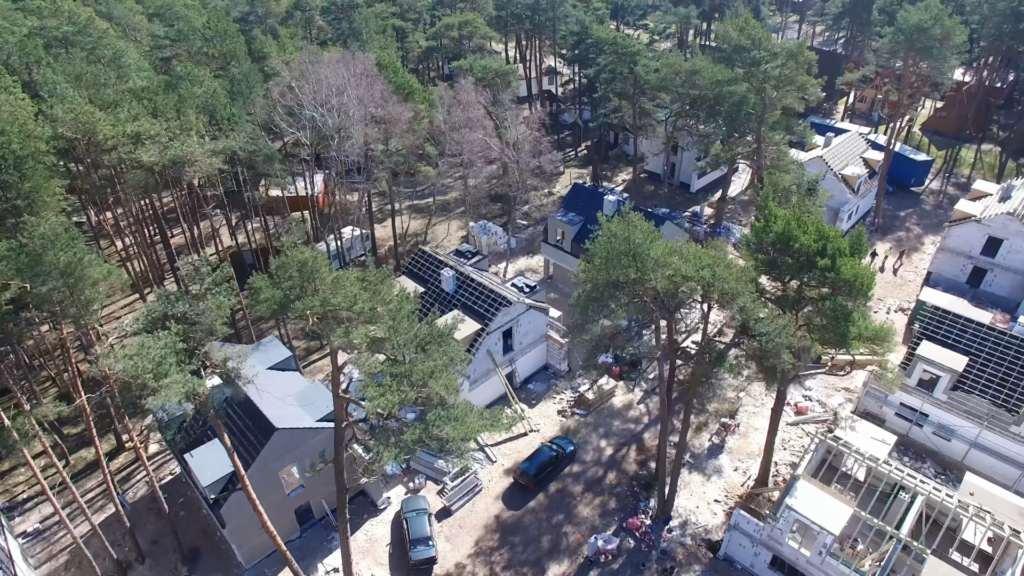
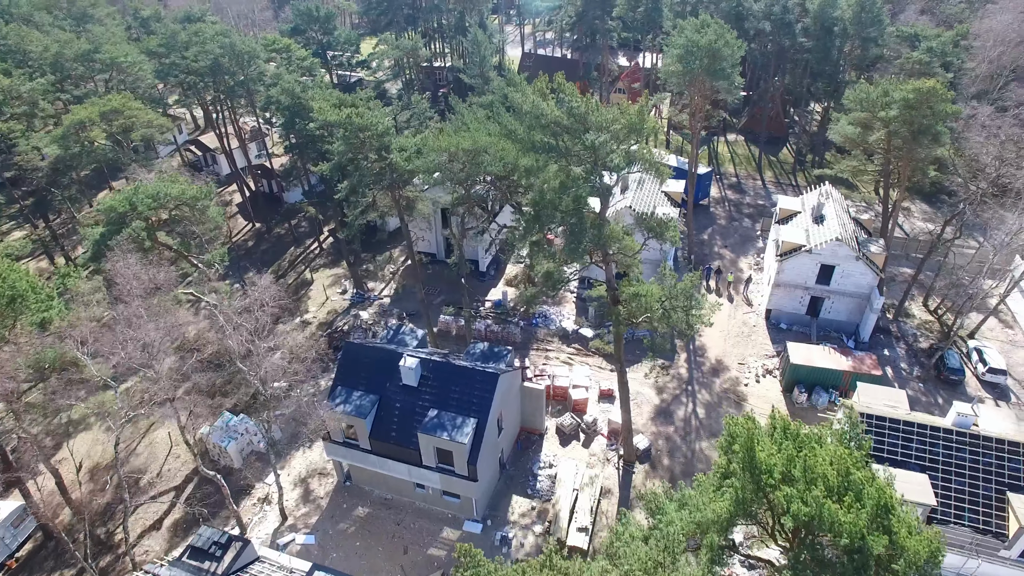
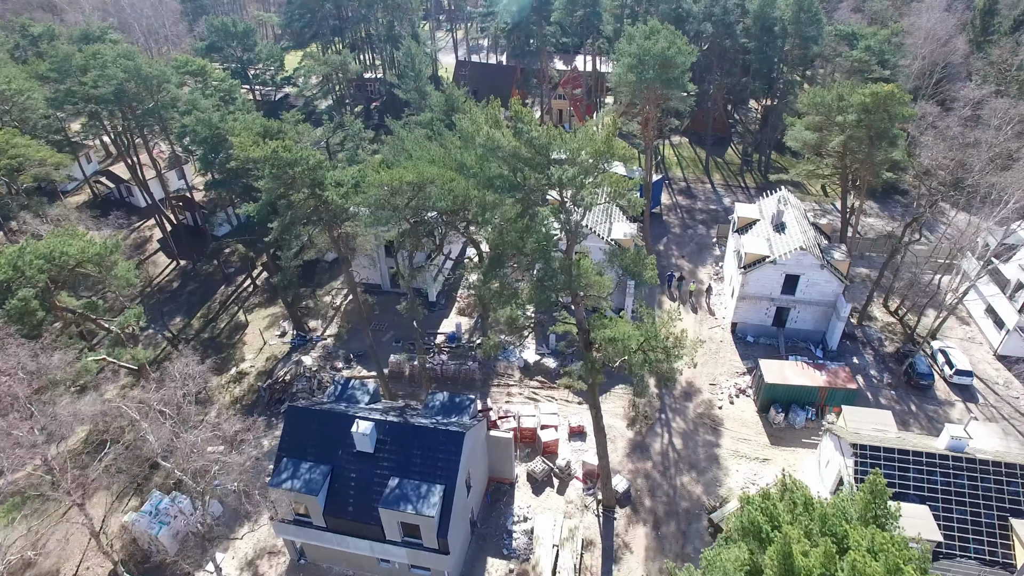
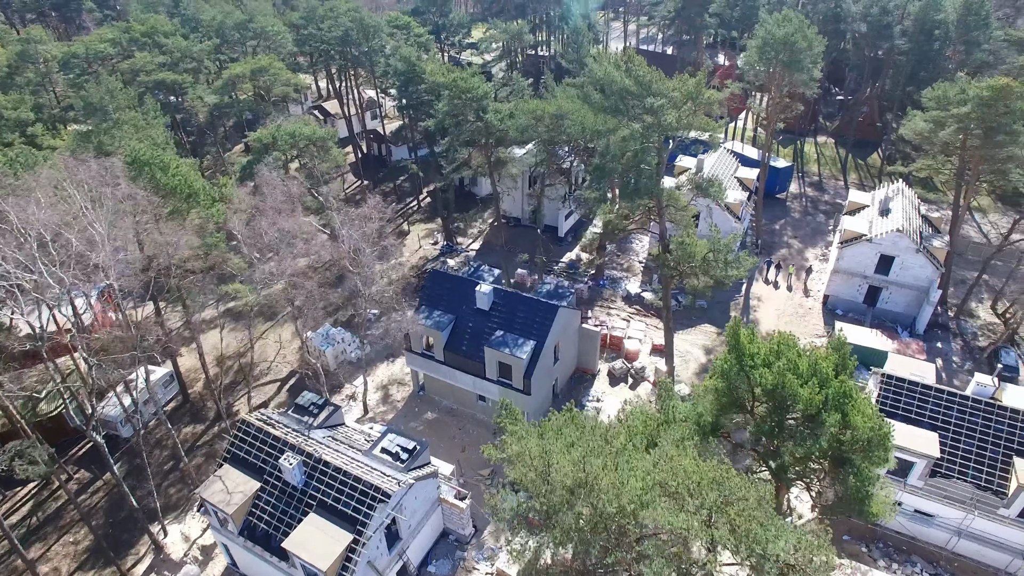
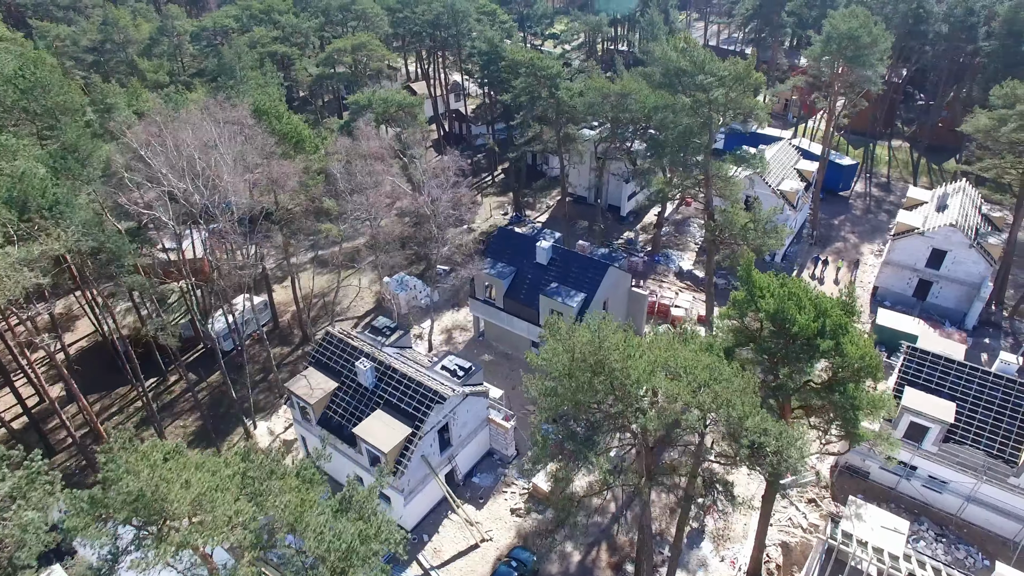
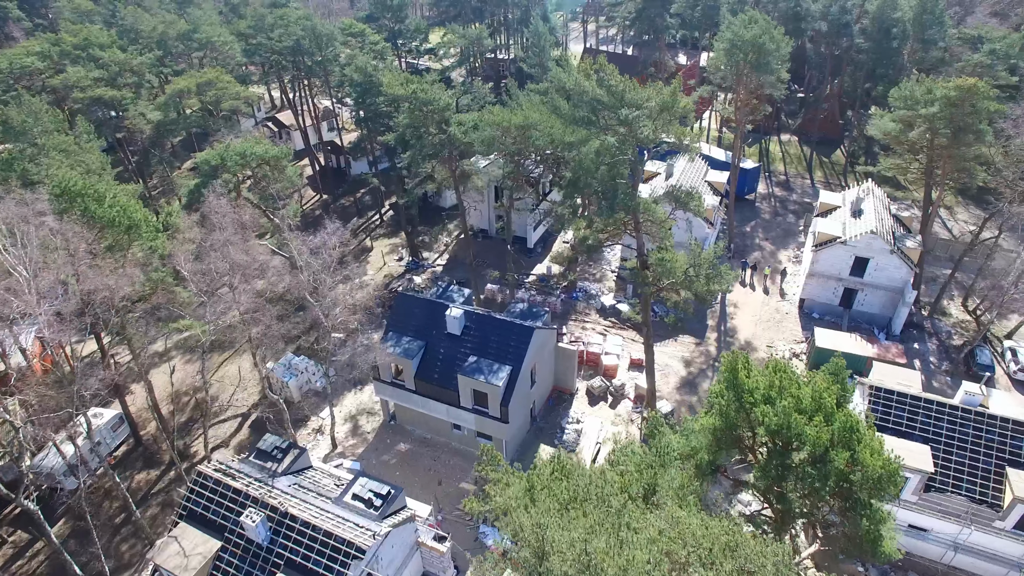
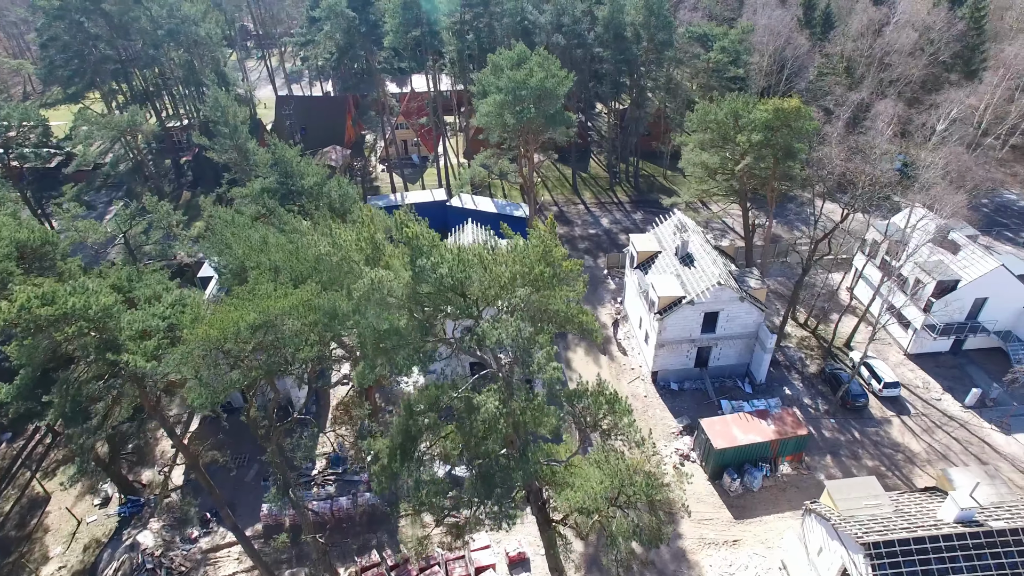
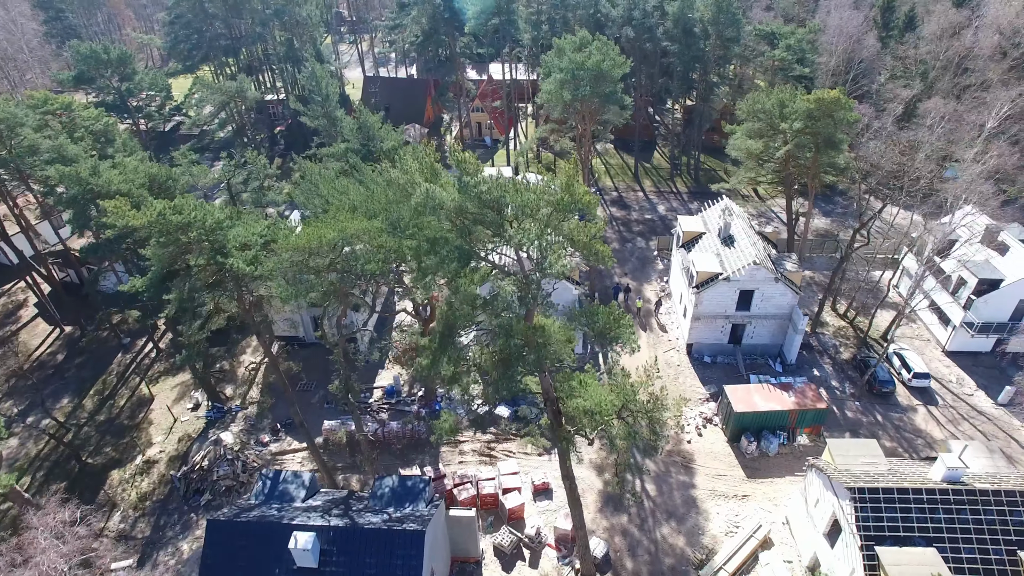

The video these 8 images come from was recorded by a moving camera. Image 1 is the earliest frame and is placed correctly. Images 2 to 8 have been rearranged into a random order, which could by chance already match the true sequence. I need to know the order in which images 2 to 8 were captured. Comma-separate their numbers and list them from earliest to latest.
5, 4, 6, 2, 3, 8, 7
